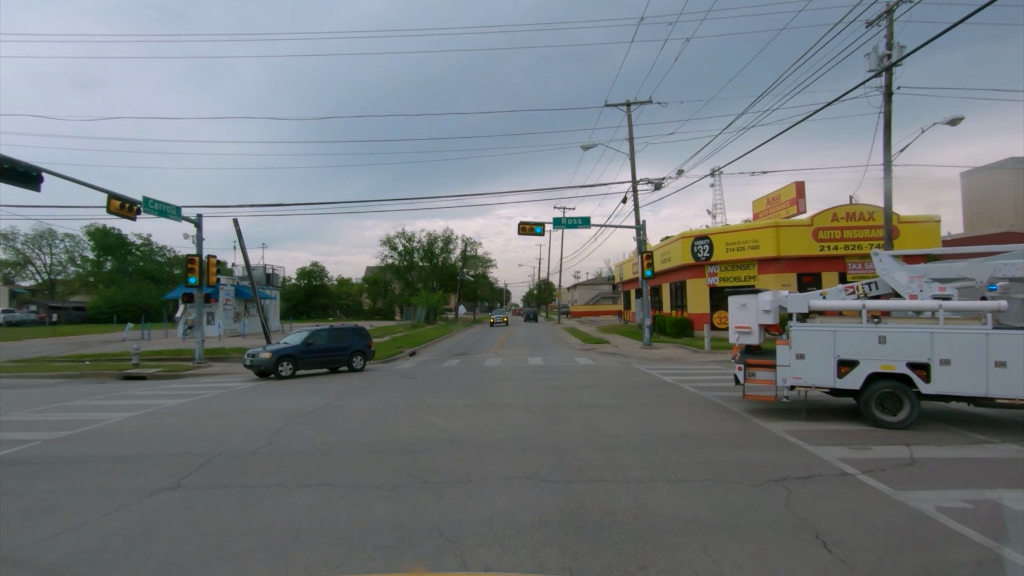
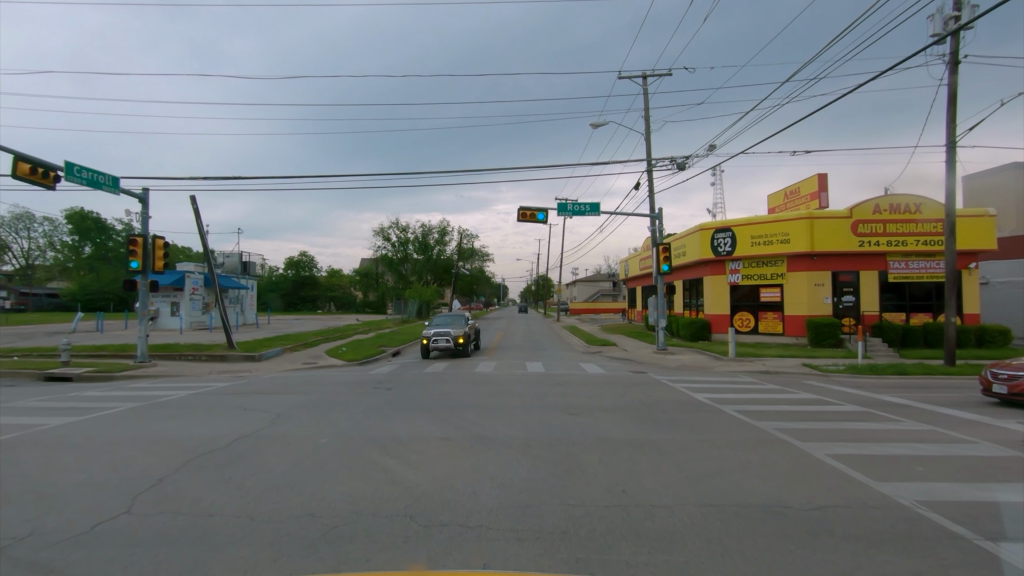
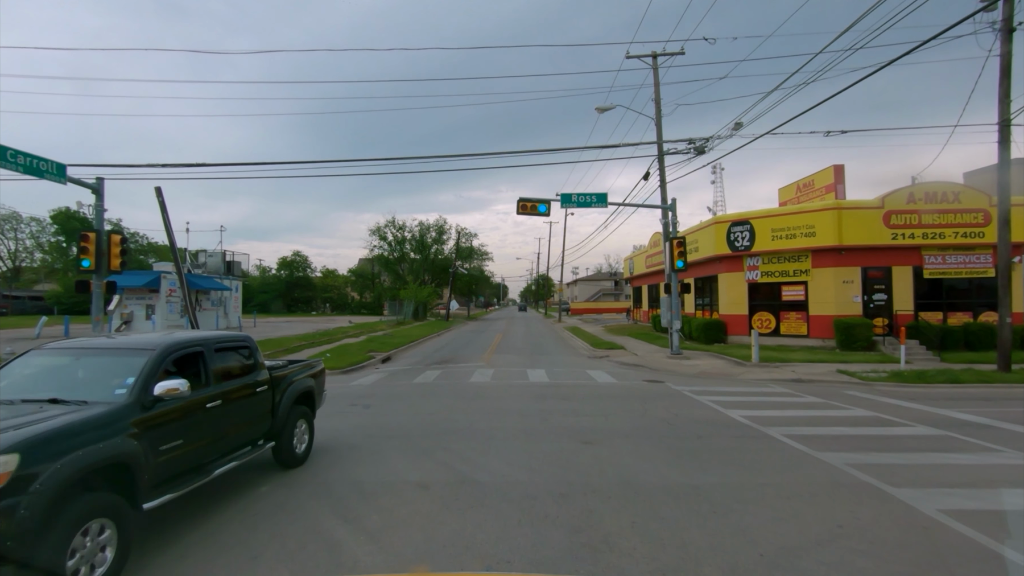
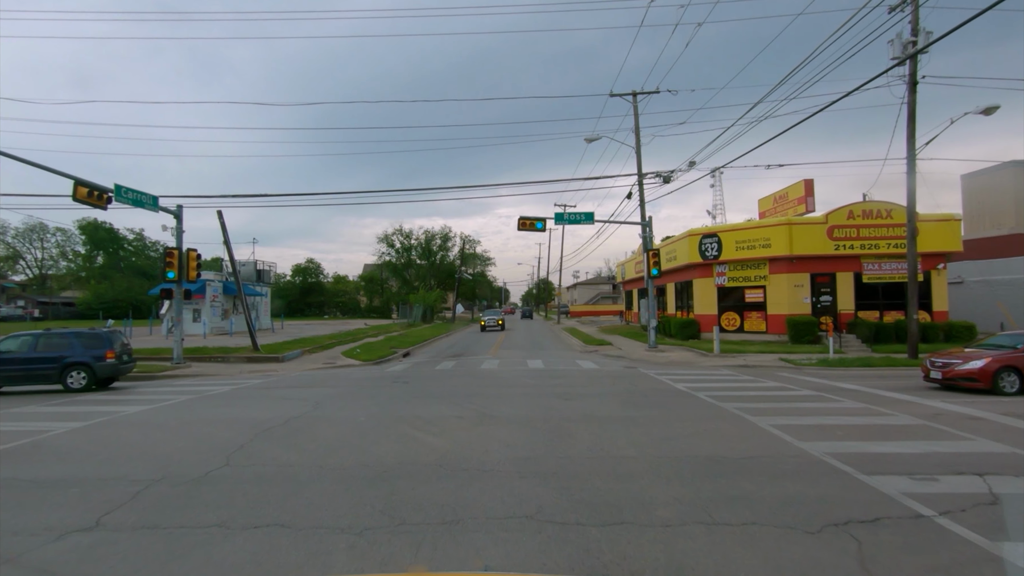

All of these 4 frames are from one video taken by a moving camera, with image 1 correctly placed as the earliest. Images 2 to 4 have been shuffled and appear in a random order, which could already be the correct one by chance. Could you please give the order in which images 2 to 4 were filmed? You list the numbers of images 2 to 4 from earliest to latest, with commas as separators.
4, 2, 3
